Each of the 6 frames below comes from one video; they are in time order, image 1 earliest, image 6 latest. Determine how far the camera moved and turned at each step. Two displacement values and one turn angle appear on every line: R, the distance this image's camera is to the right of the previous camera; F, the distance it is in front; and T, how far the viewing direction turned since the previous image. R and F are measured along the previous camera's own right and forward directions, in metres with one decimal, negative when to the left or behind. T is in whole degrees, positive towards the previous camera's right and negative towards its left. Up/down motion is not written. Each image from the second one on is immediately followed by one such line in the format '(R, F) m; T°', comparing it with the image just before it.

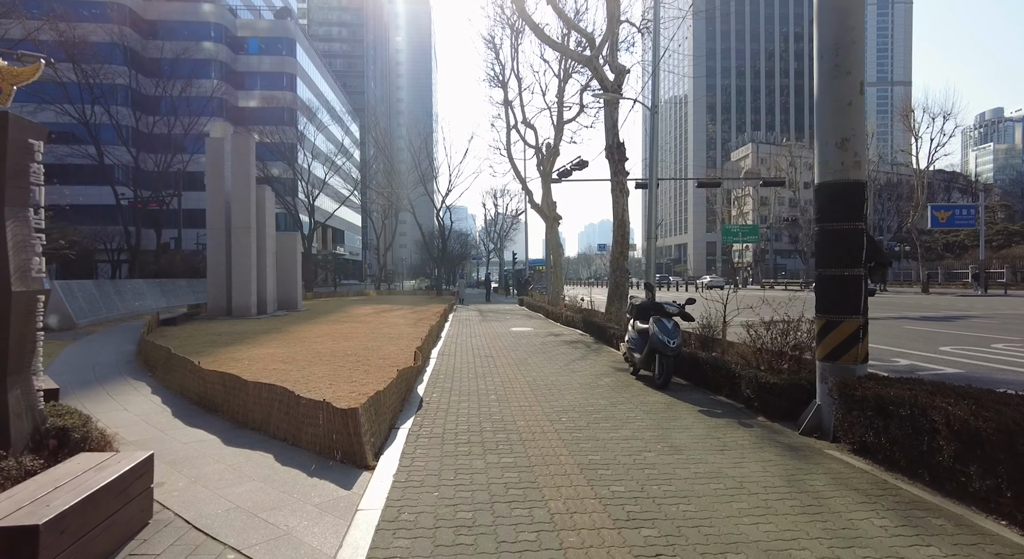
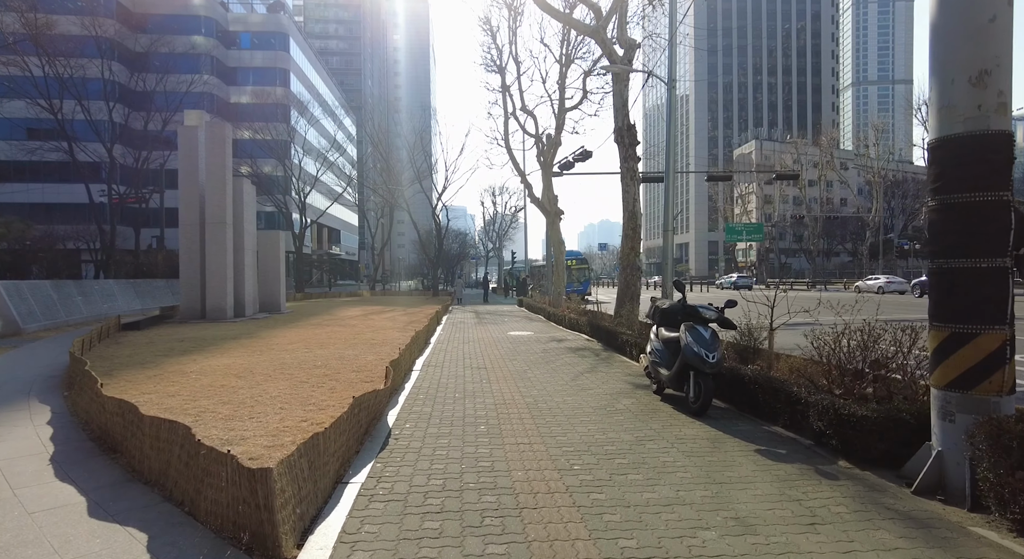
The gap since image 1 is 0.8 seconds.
(0.0, +1.7) m; 0°
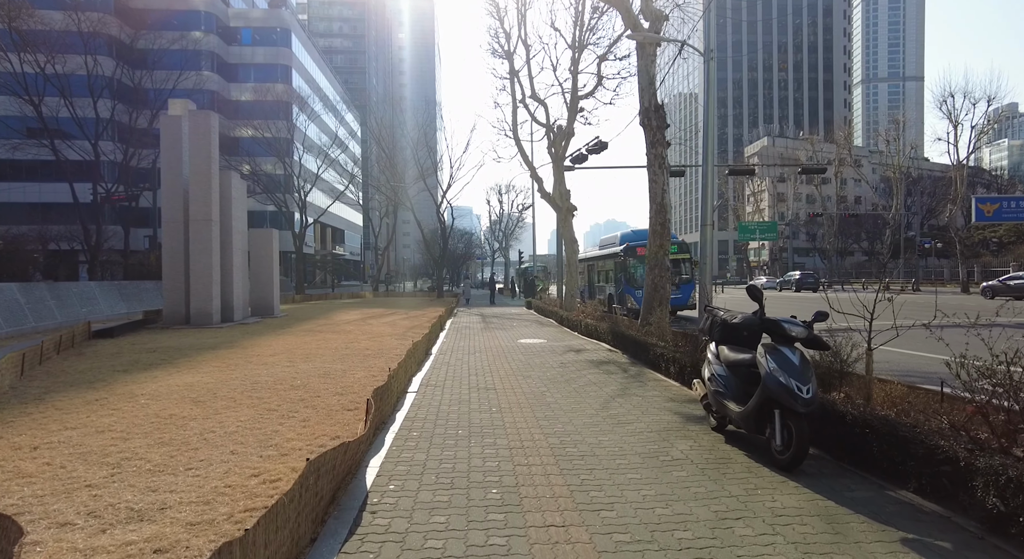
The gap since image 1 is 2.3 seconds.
(-0.1, +1.6) m; -1°
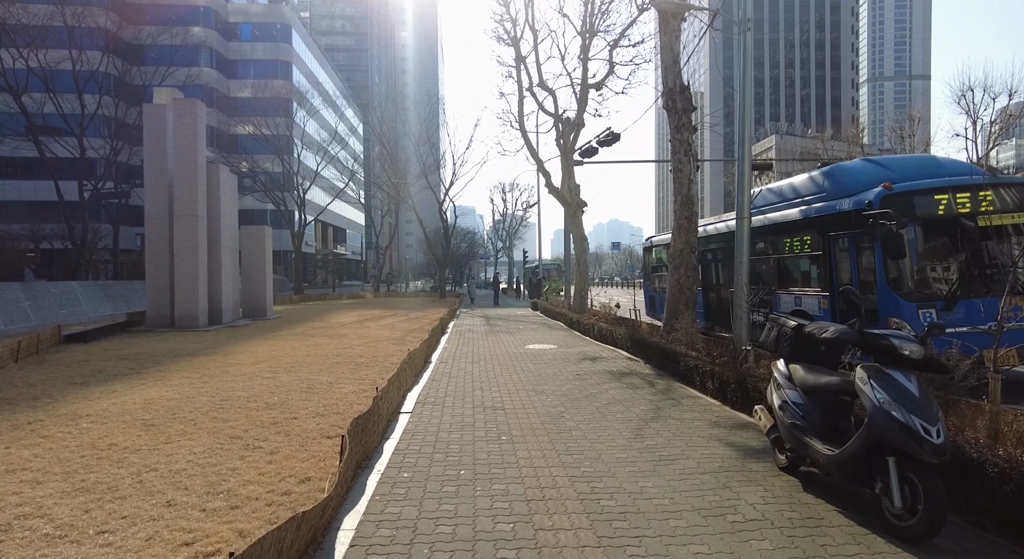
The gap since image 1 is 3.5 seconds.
(-0.1, +1.2) m; 0°
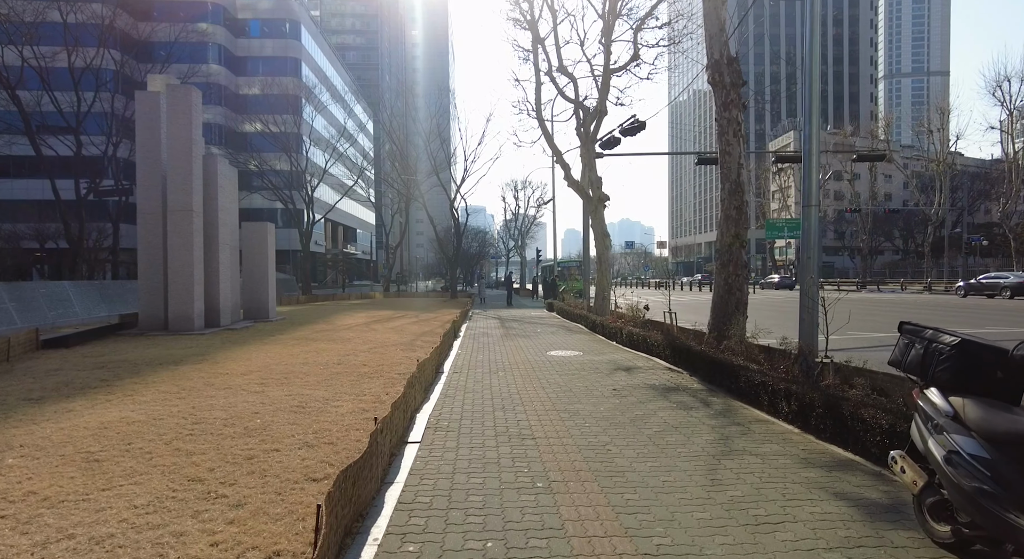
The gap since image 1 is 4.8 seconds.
(-0.2, +1.3) m; -1°
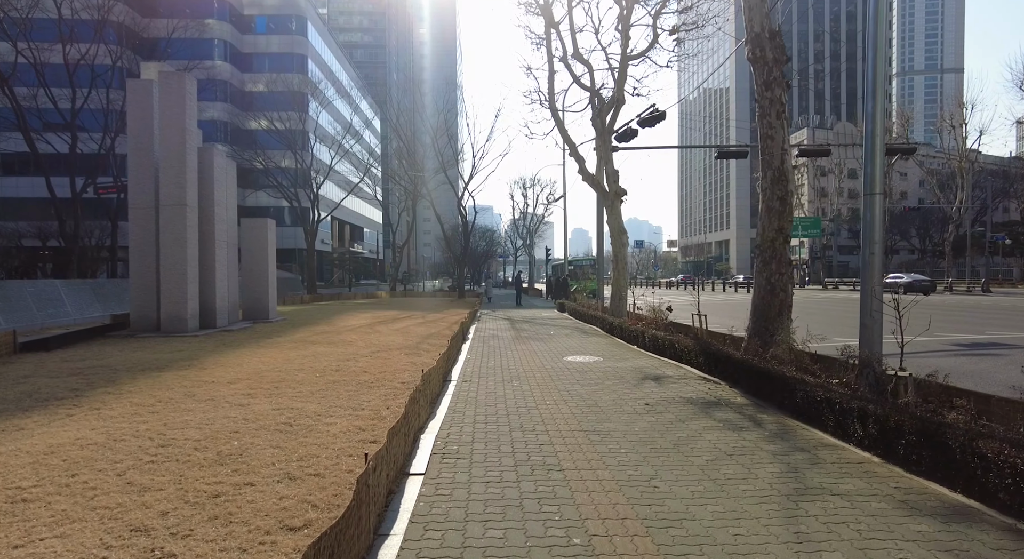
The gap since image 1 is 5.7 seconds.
(-0.1, +1.0) m; -1°
